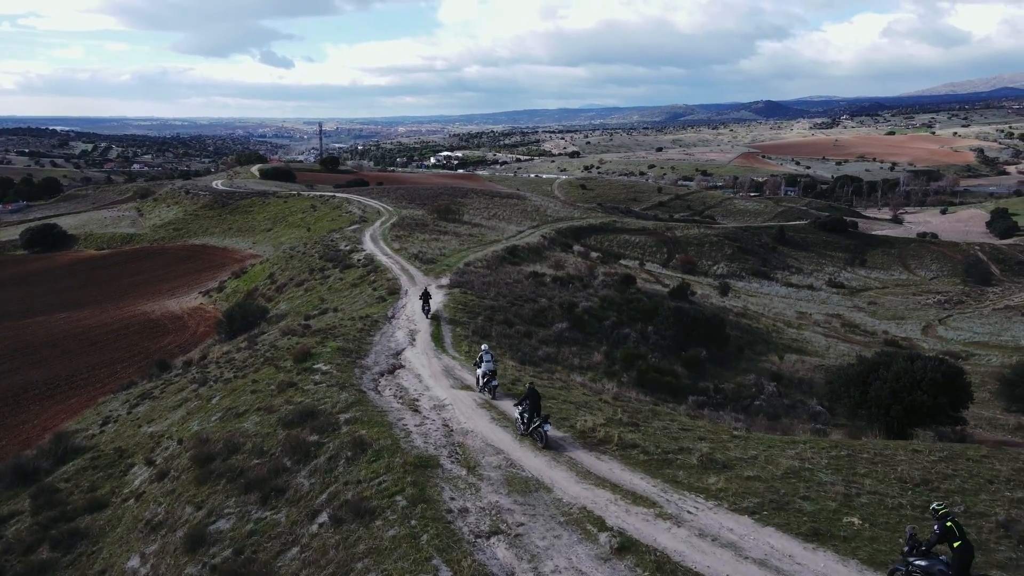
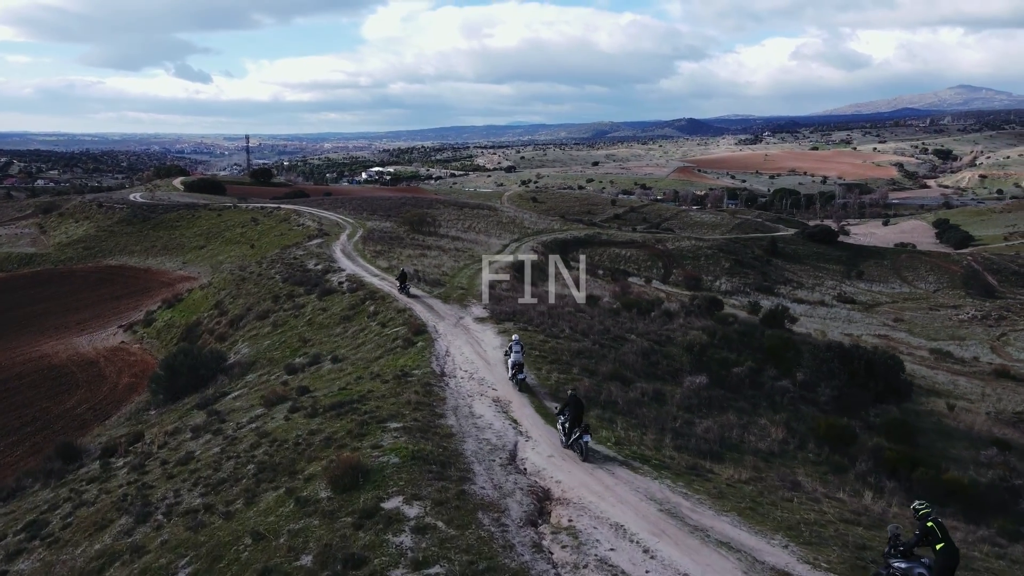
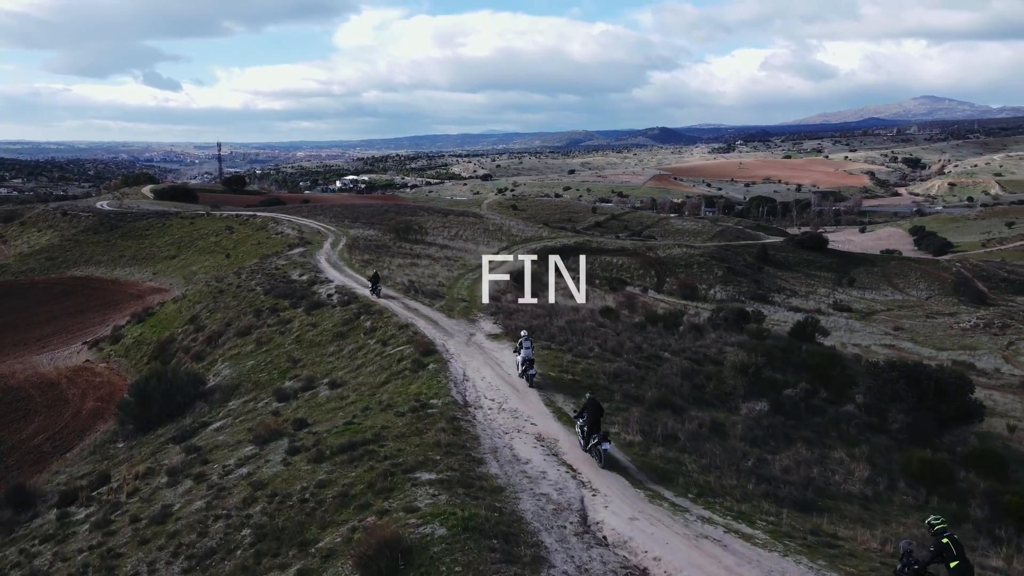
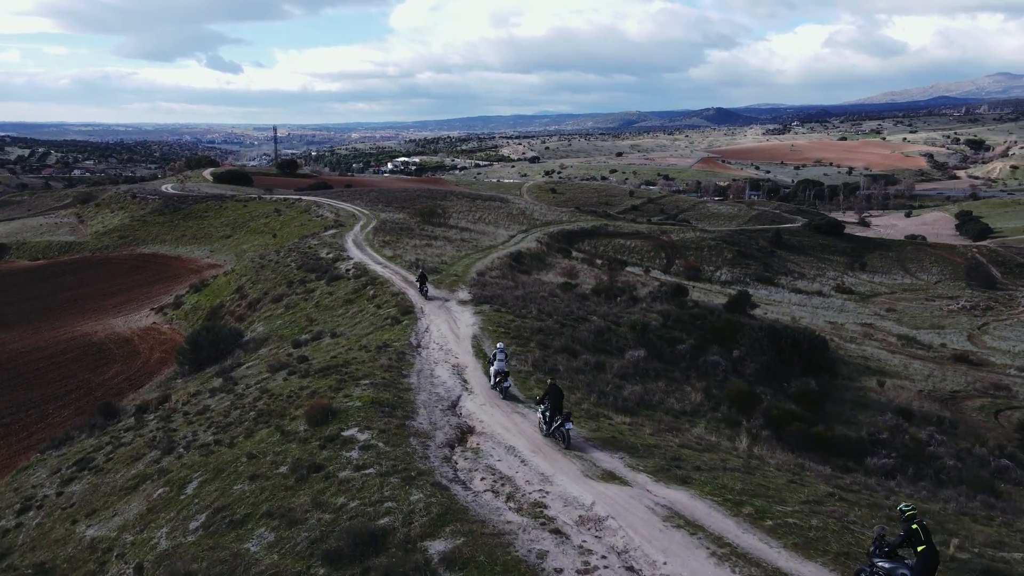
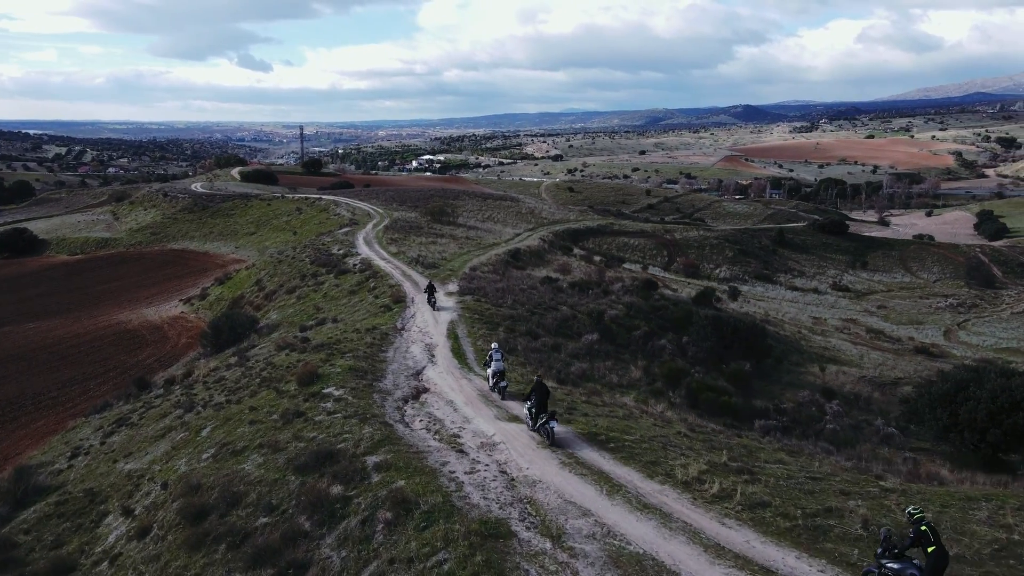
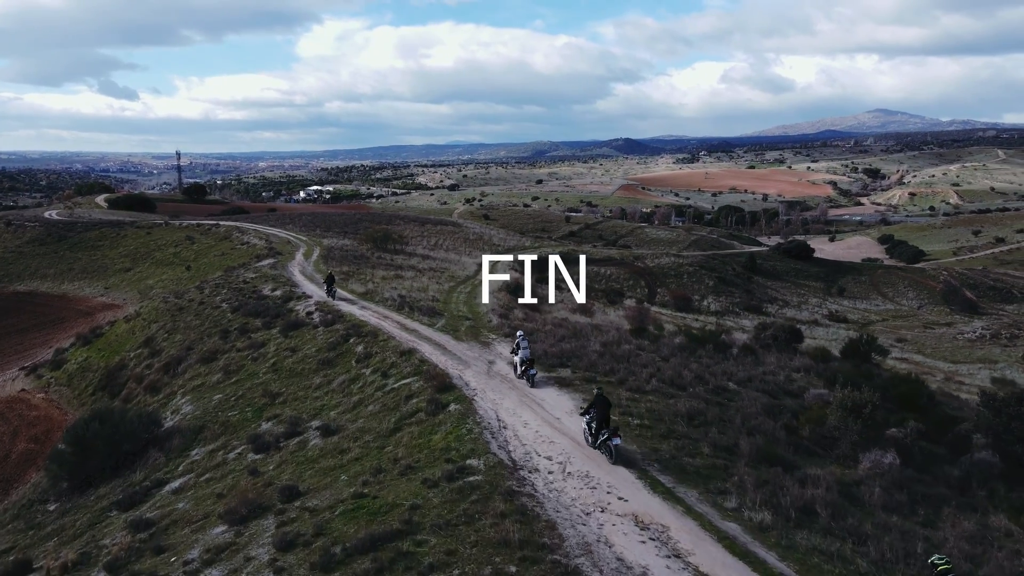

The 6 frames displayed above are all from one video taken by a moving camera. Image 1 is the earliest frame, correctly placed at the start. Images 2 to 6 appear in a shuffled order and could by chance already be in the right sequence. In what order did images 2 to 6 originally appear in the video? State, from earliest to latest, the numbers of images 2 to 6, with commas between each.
5, 4, 2, 3, 6
